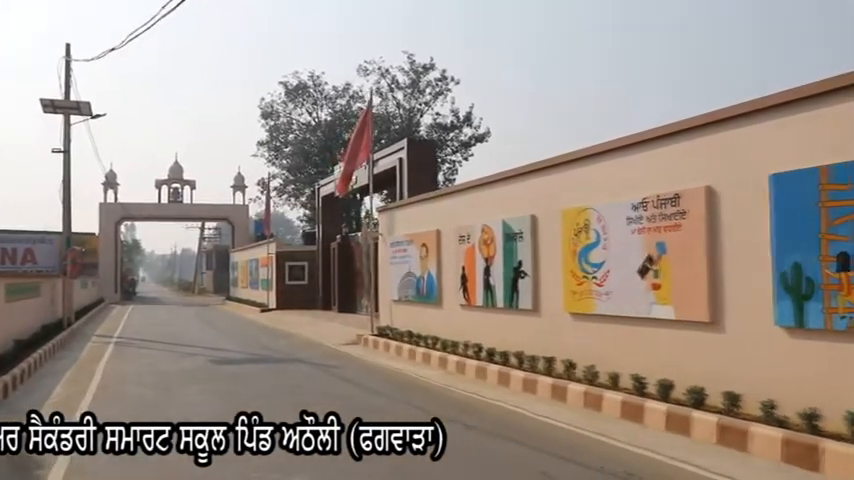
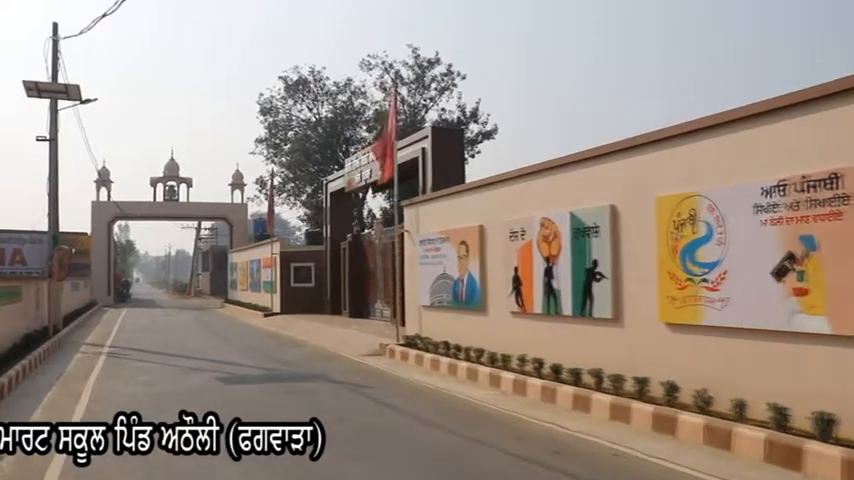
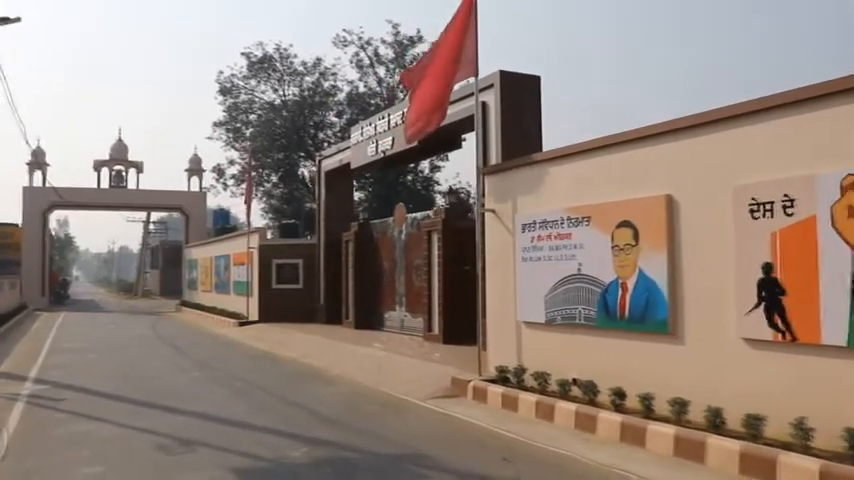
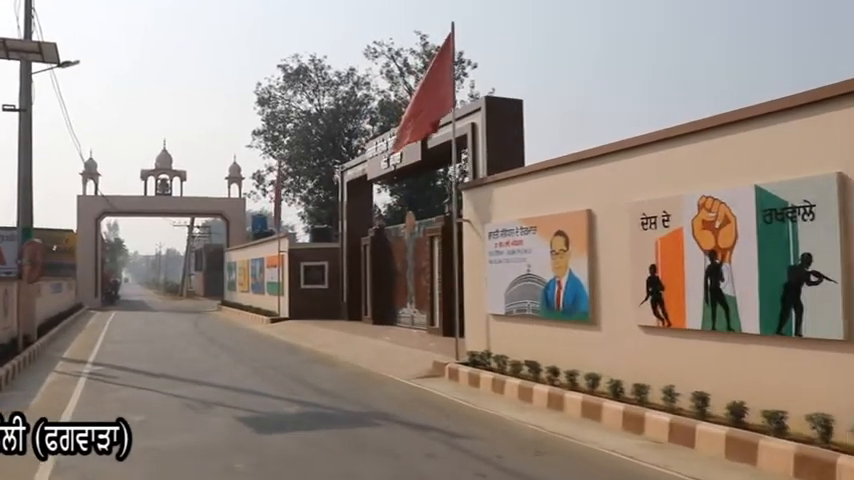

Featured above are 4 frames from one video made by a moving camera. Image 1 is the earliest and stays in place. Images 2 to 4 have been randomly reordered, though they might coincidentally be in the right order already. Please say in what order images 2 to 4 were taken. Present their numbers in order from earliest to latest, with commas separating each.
2, 4, 3
